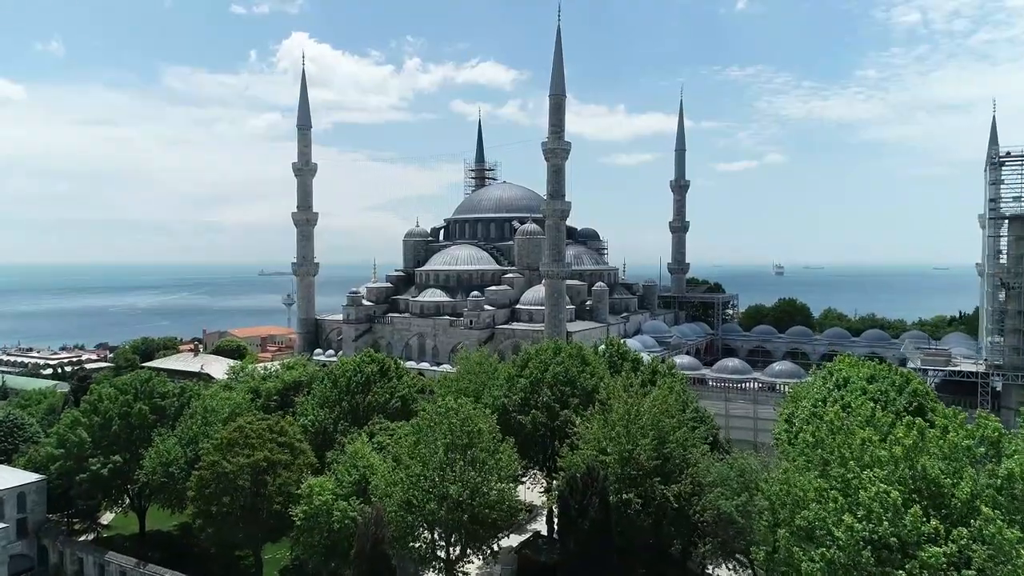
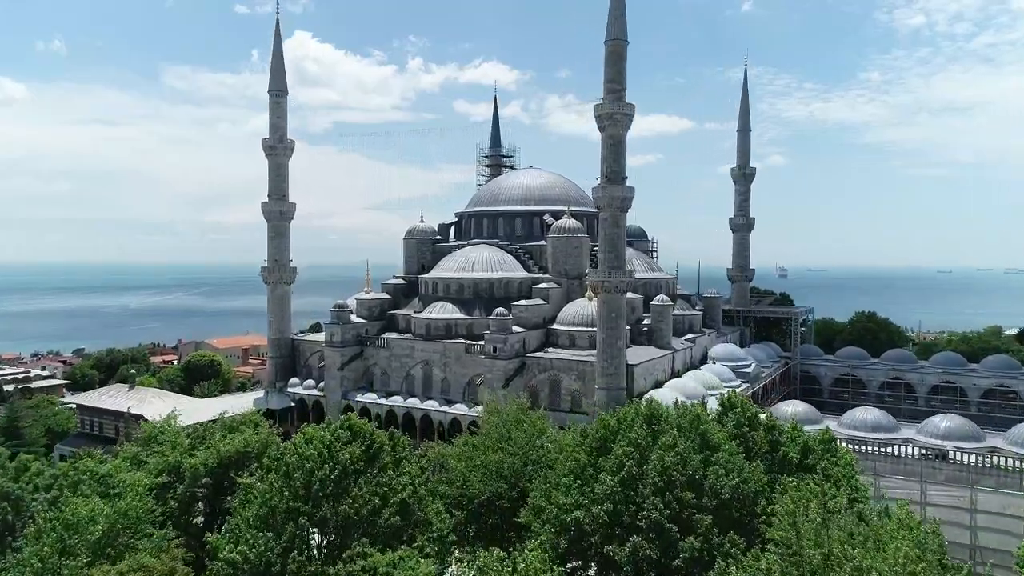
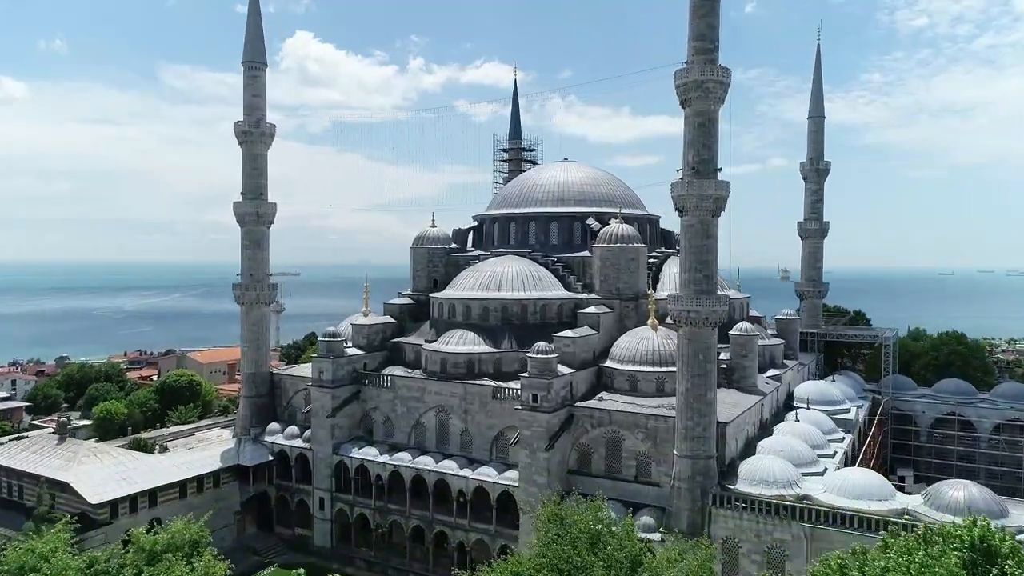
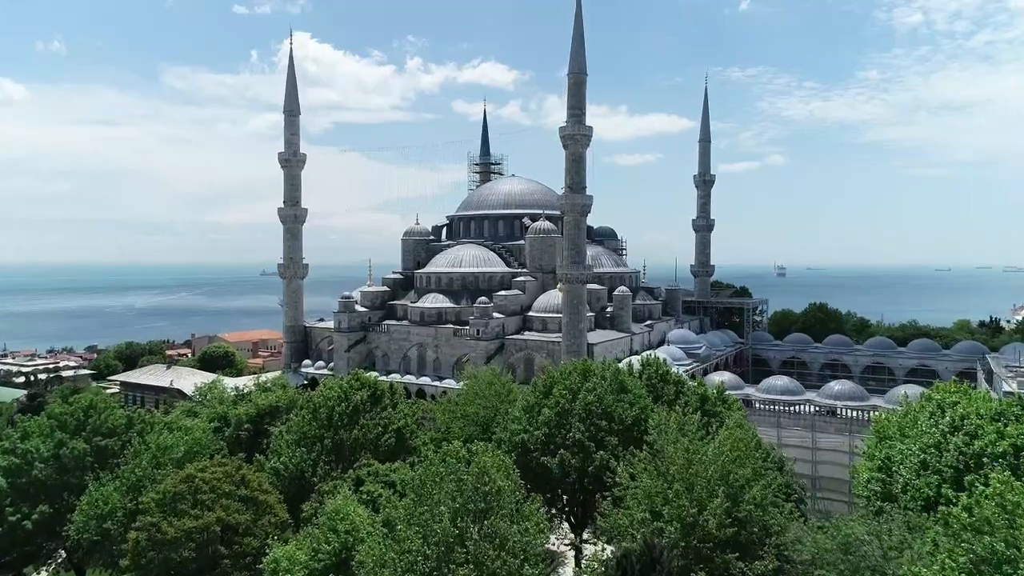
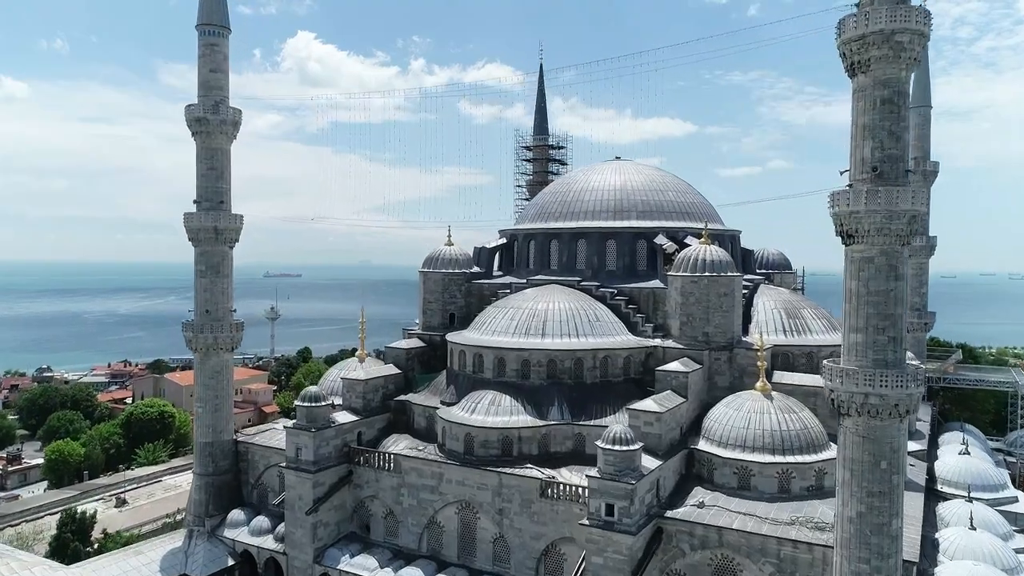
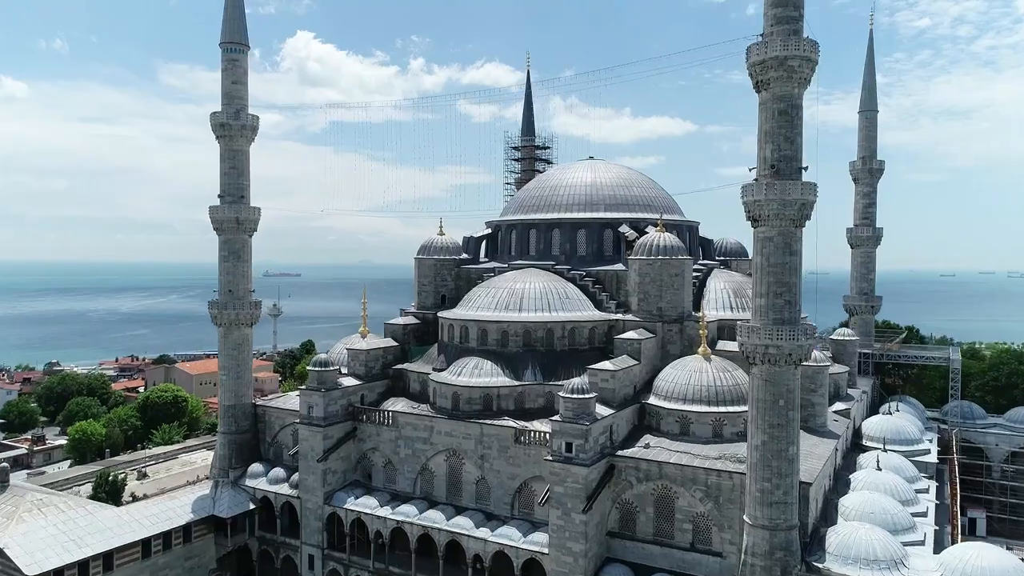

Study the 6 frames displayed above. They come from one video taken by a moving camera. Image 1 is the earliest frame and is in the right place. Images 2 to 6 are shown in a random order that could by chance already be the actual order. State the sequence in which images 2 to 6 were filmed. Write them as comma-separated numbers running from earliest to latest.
4, 2, 3, 6, 5
